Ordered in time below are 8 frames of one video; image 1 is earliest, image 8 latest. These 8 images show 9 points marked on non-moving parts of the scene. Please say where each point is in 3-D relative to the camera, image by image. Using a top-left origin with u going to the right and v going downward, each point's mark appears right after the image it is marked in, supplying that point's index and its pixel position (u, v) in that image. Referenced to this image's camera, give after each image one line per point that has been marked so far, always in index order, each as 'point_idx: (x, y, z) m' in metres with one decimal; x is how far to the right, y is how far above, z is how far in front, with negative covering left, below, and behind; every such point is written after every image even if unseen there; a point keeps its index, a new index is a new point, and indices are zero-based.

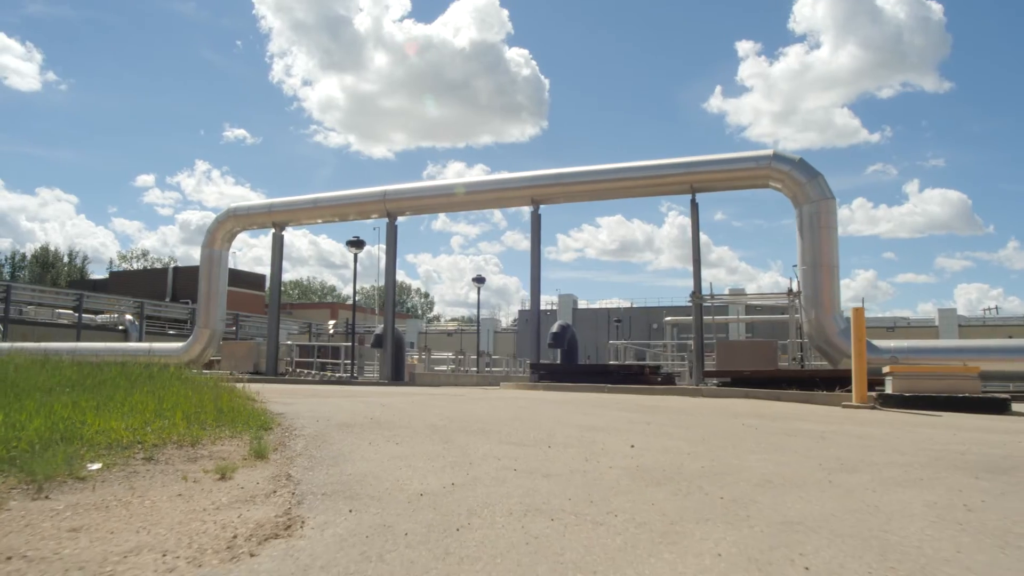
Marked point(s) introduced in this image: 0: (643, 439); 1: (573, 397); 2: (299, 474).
0: (+1.3, -1.5, +7.9) m
1: (+1.2, -2.2, +16.0) m
2: (-1.4, -1.2, +5.0) m
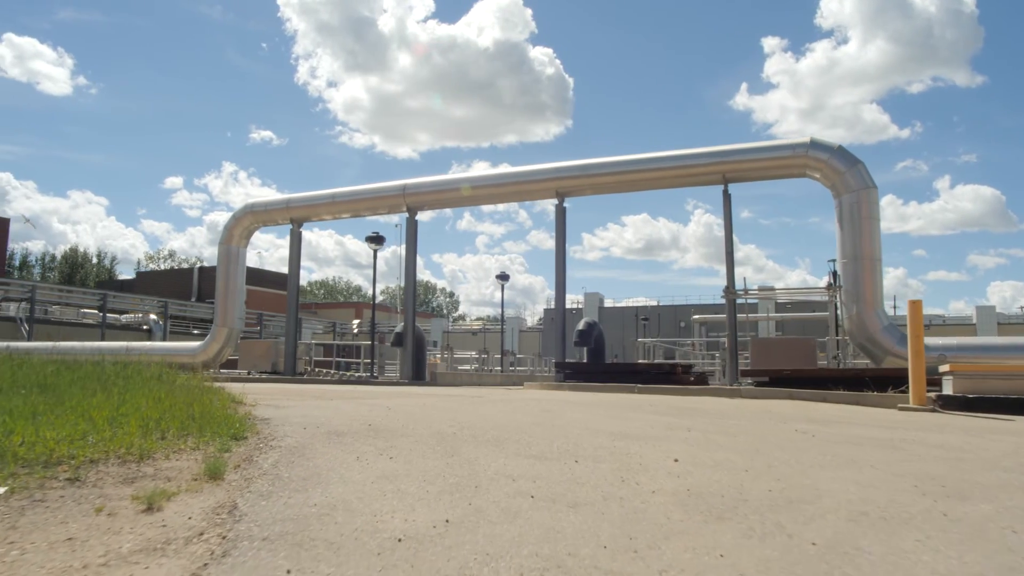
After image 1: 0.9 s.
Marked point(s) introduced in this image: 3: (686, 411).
0: (+1.5, -1.4, +6.6) m
1: (+1.6, -2.1, +14.7) m
2: (-1.3, -1.1, +3.8) m
3: (+2.6, -1.8, +11.7) m
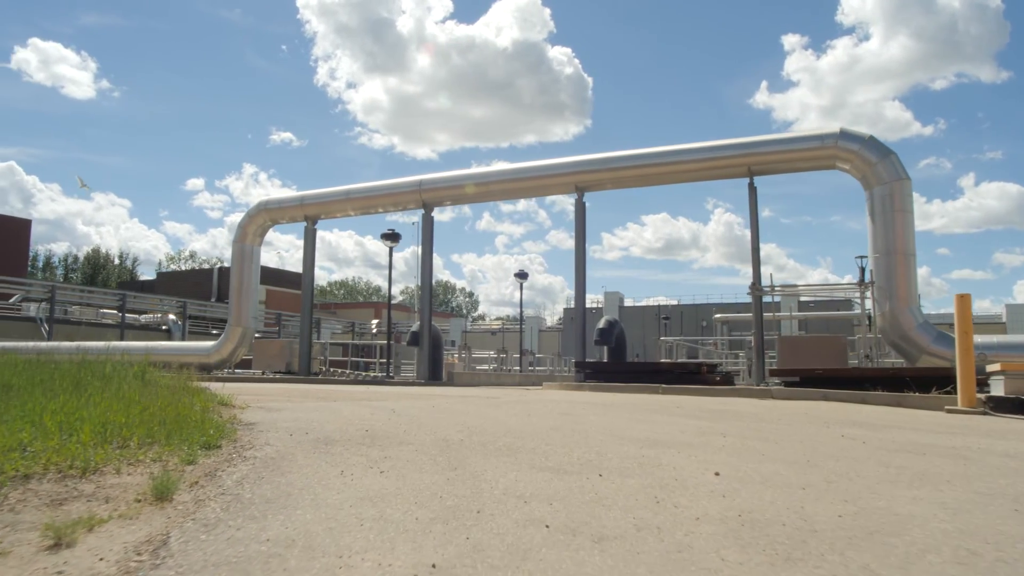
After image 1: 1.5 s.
0: (+1.6, -1.3, +5.8) m
1: (+1.9, -2.0, +13.9) m
2: (-1.3, -1.0, +3.0) m
3: (+2.8, -1.7, +10.8) m
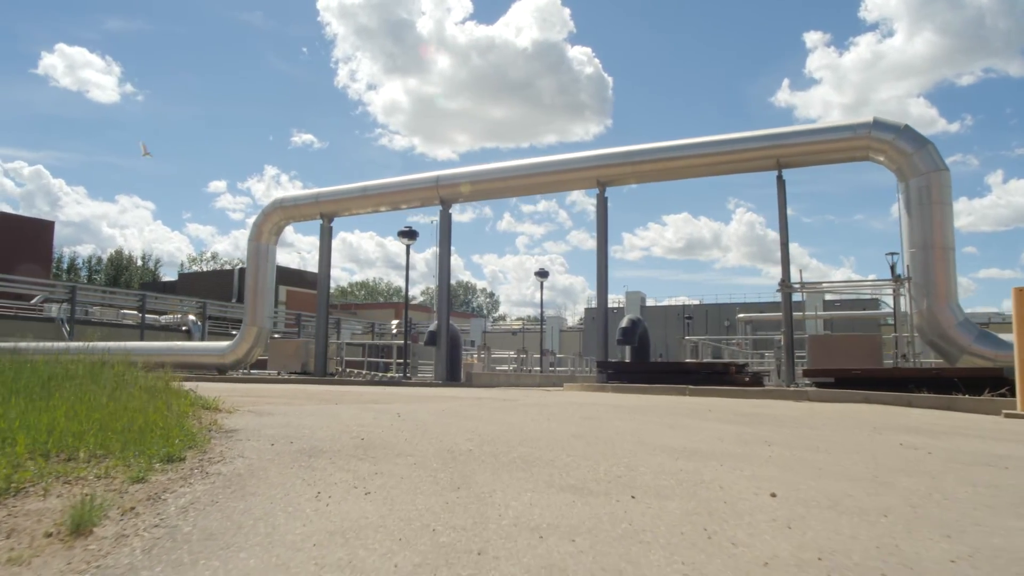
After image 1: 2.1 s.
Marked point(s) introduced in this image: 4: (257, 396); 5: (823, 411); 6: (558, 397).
0: (+1.7, -1.2, +4.9) m
1: (+2.3, -1.9, +13.0) m
2: (-1.2, -0.9, +2.2) m
3: (+3.1, -1.6, +9.9) m
4: (-3.6, -1.5, +10.9) m
5: (+4.6, -1.8, +11.5) m
6: (+0.8, -1.9, +13.7) m
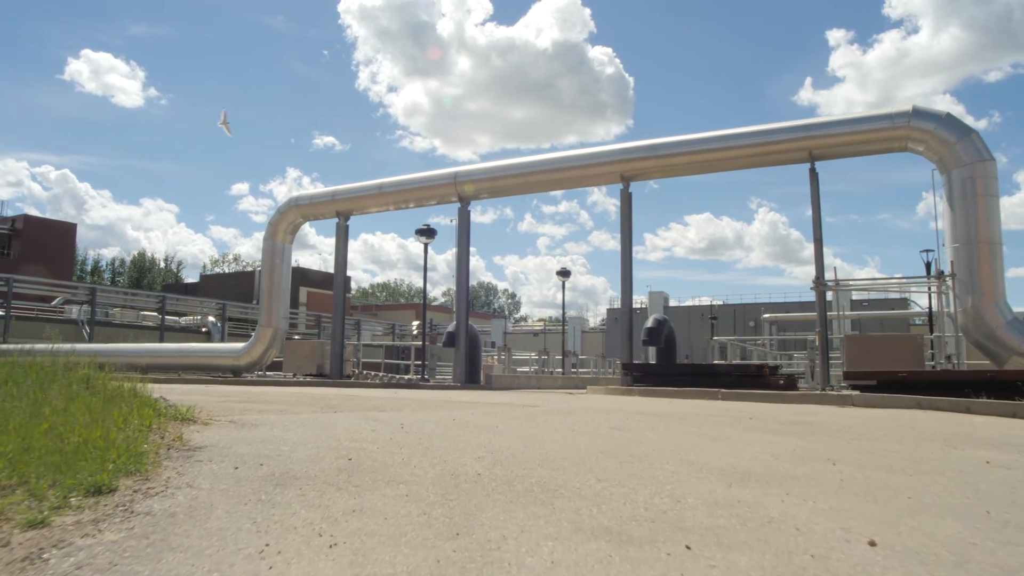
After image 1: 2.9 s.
0: (+1.8, -1.1, +3.8) m
1: (+2.6, -1.8, +11.9) m
2: (-1.2, -0.8, +1.2) m
3: (+3.3, -1.6, +8.8) m
4: (-3.3, -1.5, +10.0) m
5: (+4.8, -1.7, +10.4) m
6: (+1.1, -1.9, +12.7) m
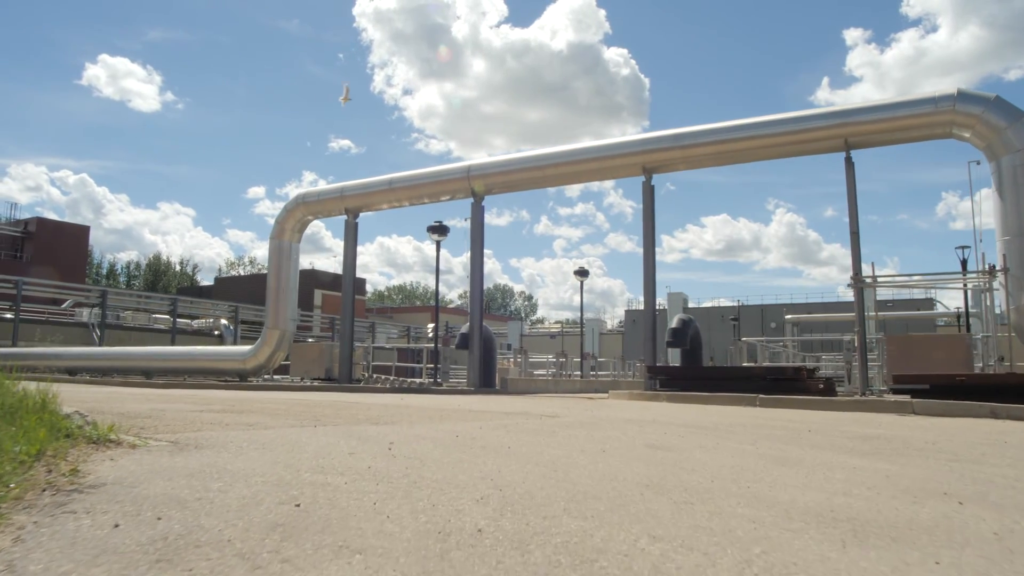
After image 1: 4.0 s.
0: (+1.8, -1.0, +2.3) m
1: (+2.8, -1.7, +10.4) m
2: (-1.2, -0.7, -0.2) m
3: (+3.4, -1.5, +7.3) m
4: (-3.1, -1.4, +8.6) m
5: (+5.0, -1.6, +8.8) m
6: (+1.4, -1.8, +11.2) m
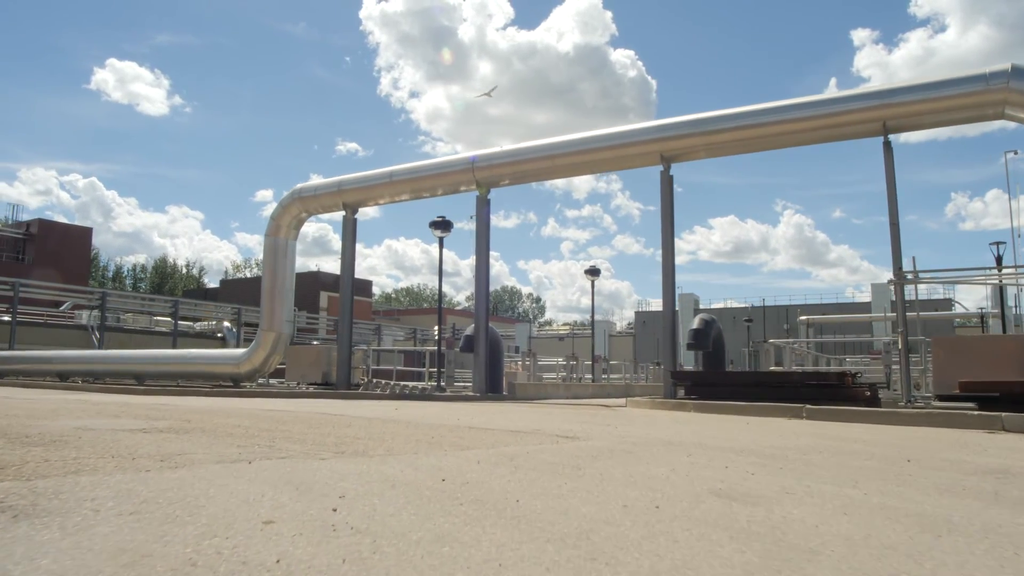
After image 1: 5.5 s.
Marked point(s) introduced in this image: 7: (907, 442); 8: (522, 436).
0: (+1.8, -0.9, +0.4) m
1: (+2.9, -1.6, +8.4) m
2: (-1.3, -0.6, -2.1) m
3: (+3.5, -1.3, +5.3) m
4: (-3.0, -1.3, +6.7) m
5: (+5.1, -1.5, +6.8) m
6: (+1.5, -1.7, +9.3) m
7: (+3.9, -1.6, +7.7) m
8: (+0.1, -1.5, +7.9) m
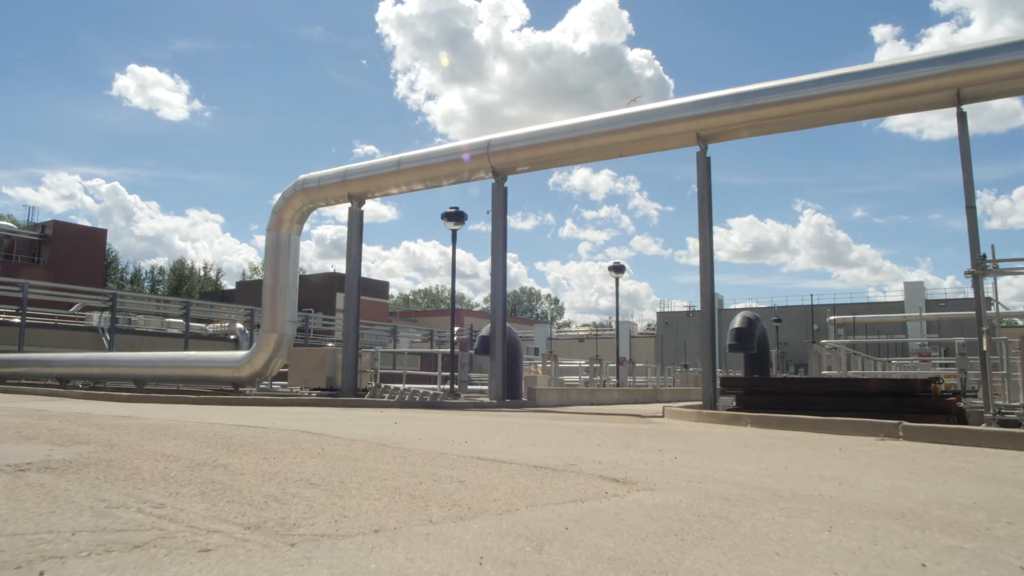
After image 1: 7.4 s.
0: (+1.8, -0.7, -2.1) m
1: (+3.1, -1.4, +5.9) m
2: (-1.3, -0.4, -4.6) m
3: (+3.6, -1.1, +2.8) m
4: (-2.9, -1.1, +4.3) m
5: (+5.2, -1.3, +4.2) m
6: (+1.7, -1.5, +6.8) m
7: (+4.1, -1.4, +5.2) m
8: (+0.2, -1.3, +5.4) m
